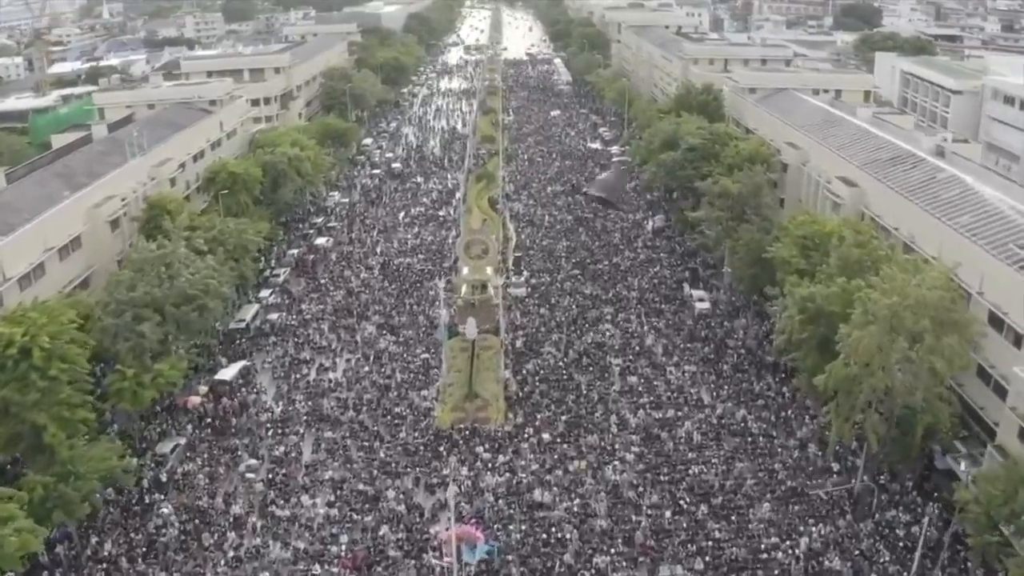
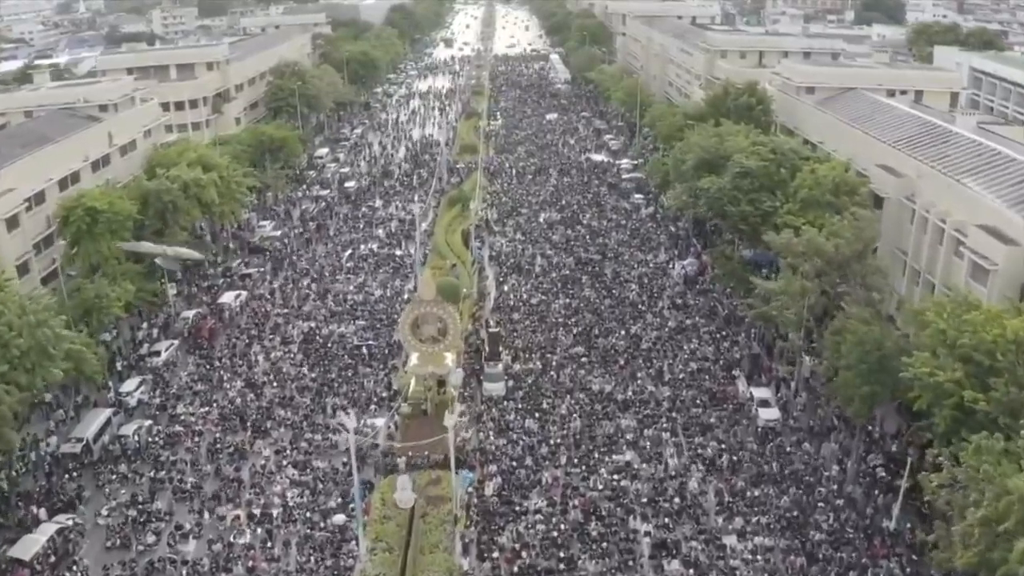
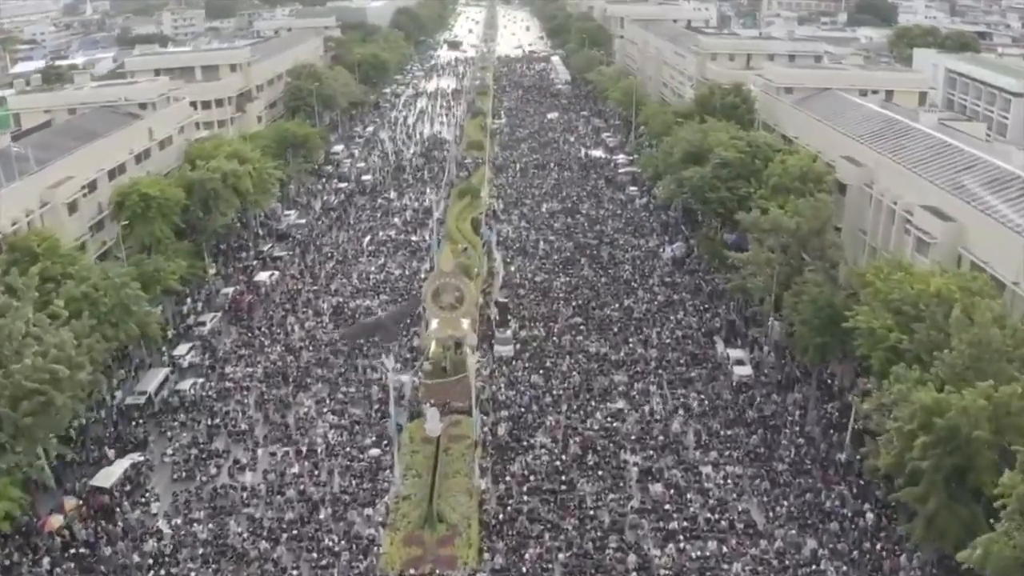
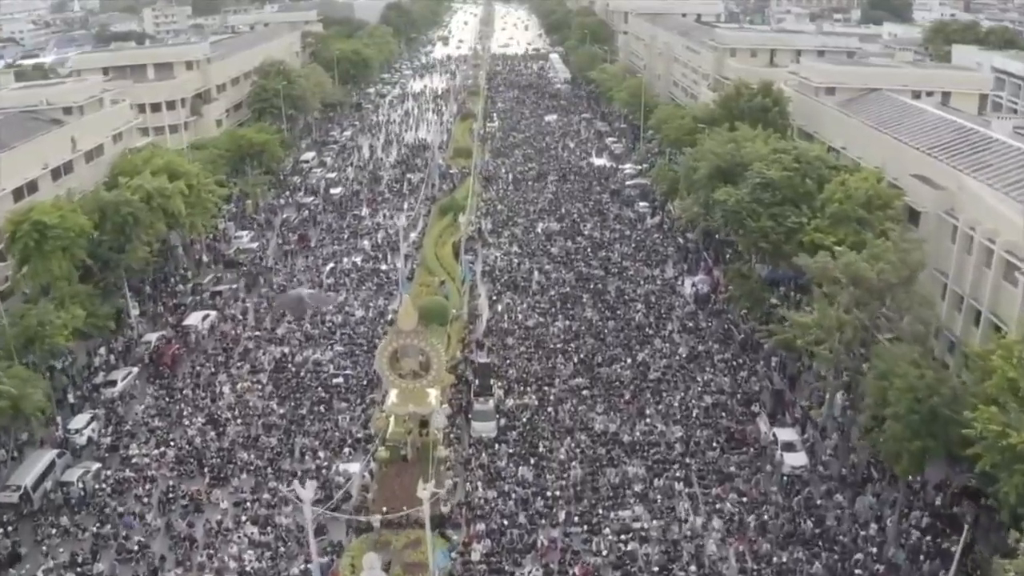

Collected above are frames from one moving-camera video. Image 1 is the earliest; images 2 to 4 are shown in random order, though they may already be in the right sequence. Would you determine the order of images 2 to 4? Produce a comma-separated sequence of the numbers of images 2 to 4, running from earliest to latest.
3, 2, 4
